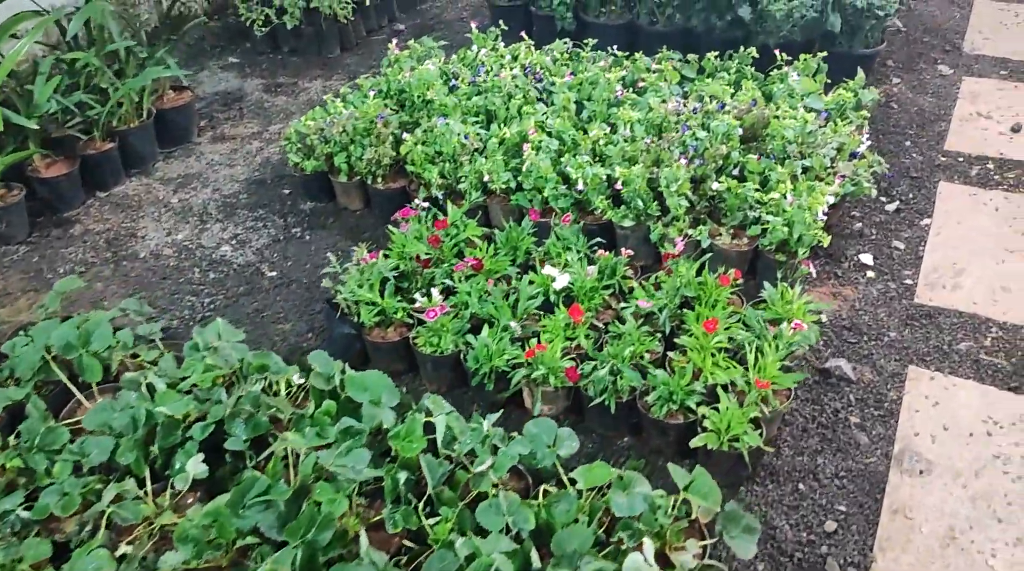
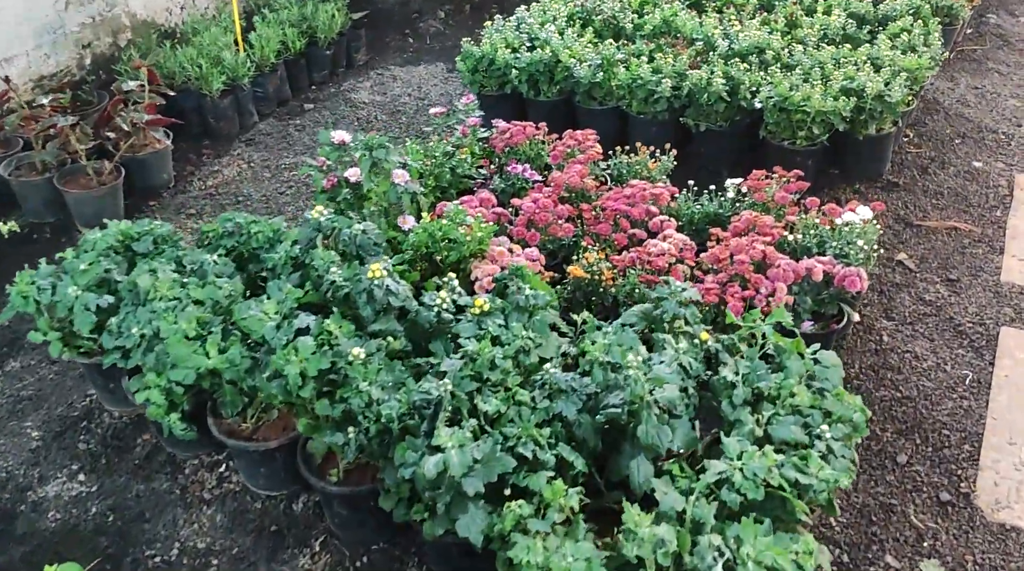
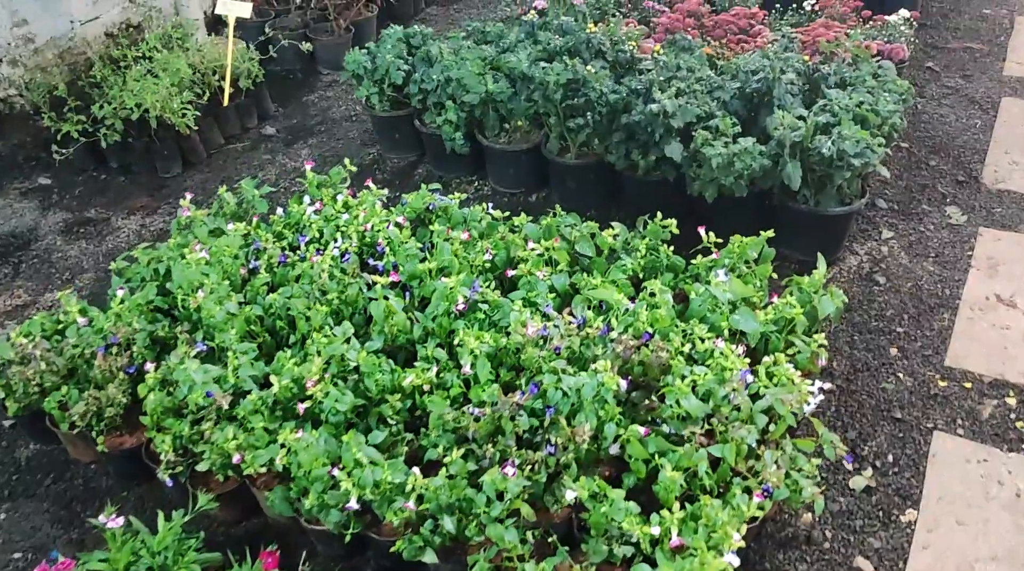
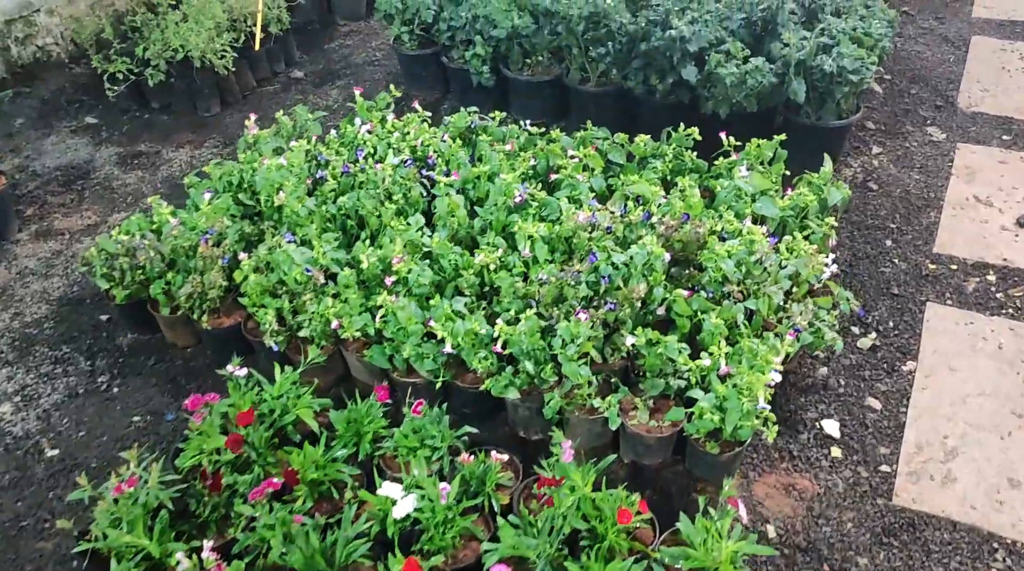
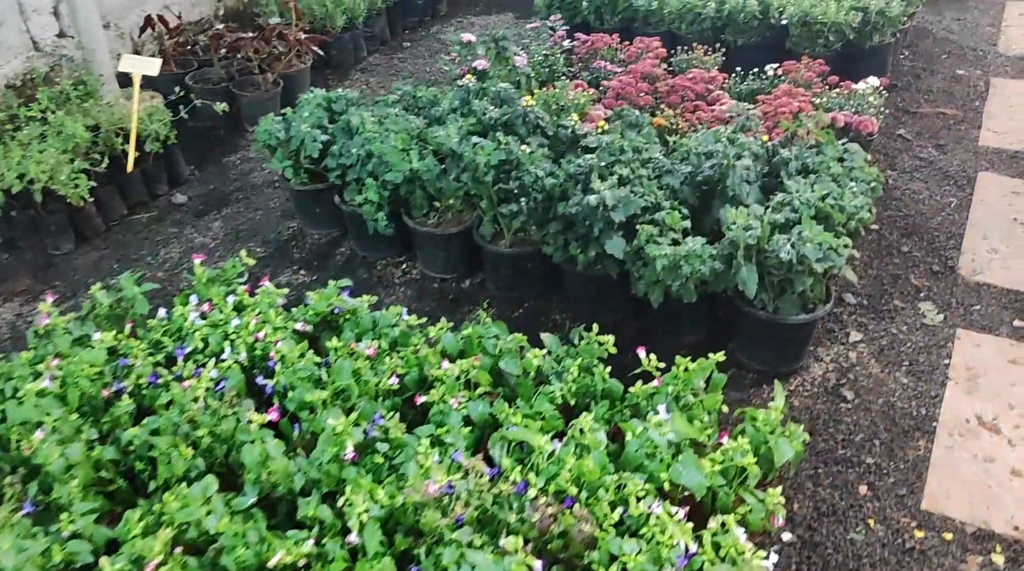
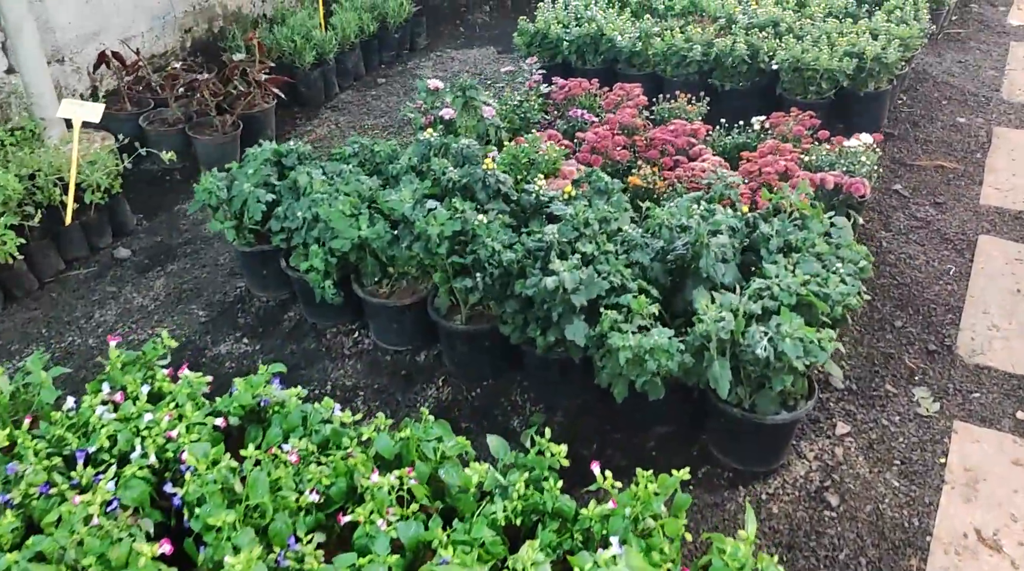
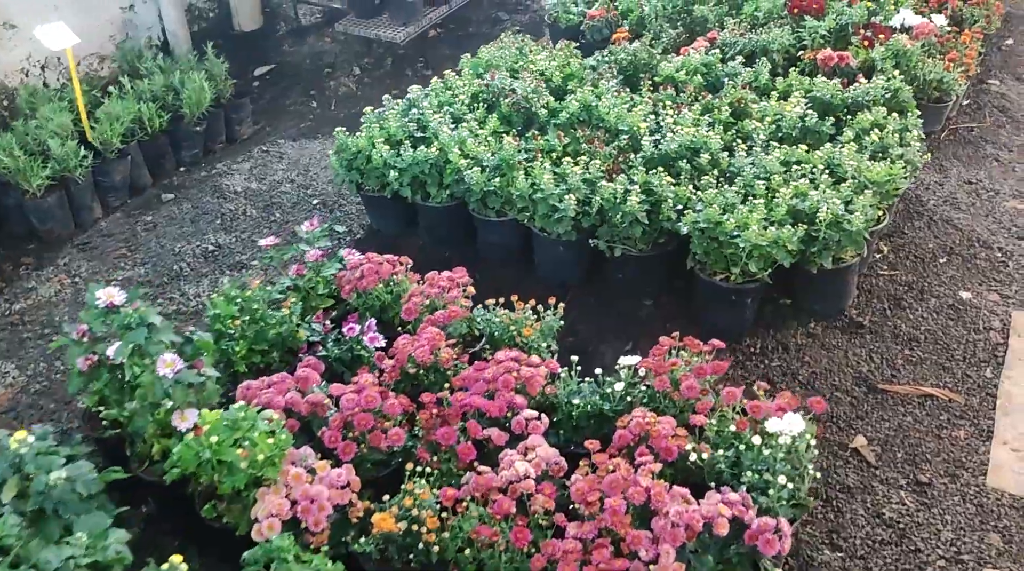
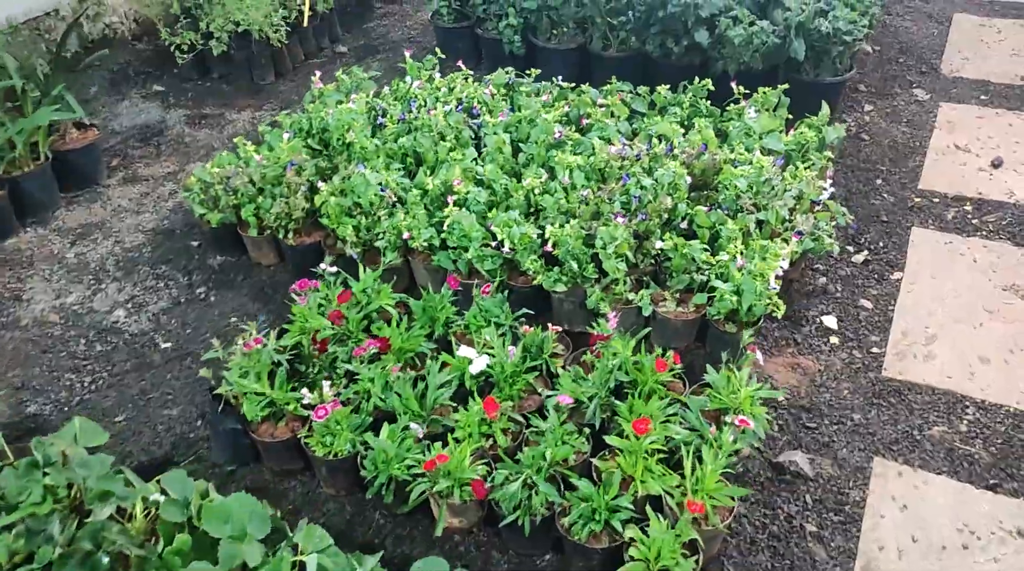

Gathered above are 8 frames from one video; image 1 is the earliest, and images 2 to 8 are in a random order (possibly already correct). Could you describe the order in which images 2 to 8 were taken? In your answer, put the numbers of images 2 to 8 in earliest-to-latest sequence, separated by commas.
8, 4, 3, 5, 6, 2, 7
